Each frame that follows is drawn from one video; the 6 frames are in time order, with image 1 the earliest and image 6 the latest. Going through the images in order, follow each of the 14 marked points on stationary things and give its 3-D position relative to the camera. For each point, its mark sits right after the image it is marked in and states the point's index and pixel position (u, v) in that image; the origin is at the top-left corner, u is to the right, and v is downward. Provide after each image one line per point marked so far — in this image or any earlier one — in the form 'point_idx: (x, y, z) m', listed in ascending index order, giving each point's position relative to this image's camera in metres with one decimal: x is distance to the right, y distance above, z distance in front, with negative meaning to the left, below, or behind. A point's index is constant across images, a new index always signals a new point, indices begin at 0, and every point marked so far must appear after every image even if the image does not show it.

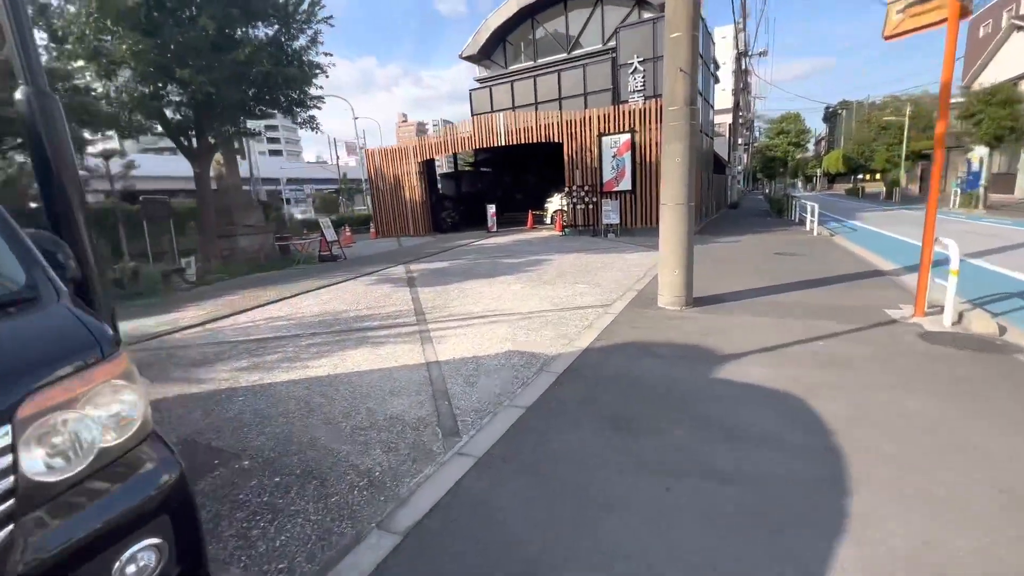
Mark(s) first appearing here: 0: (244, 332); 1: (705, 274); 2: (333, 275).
0: (-4.6, -0.8, +7.9) m
1: (+4.6, +0.3, +10.8) m
2: (-5.5, +0.4, +13.8) m
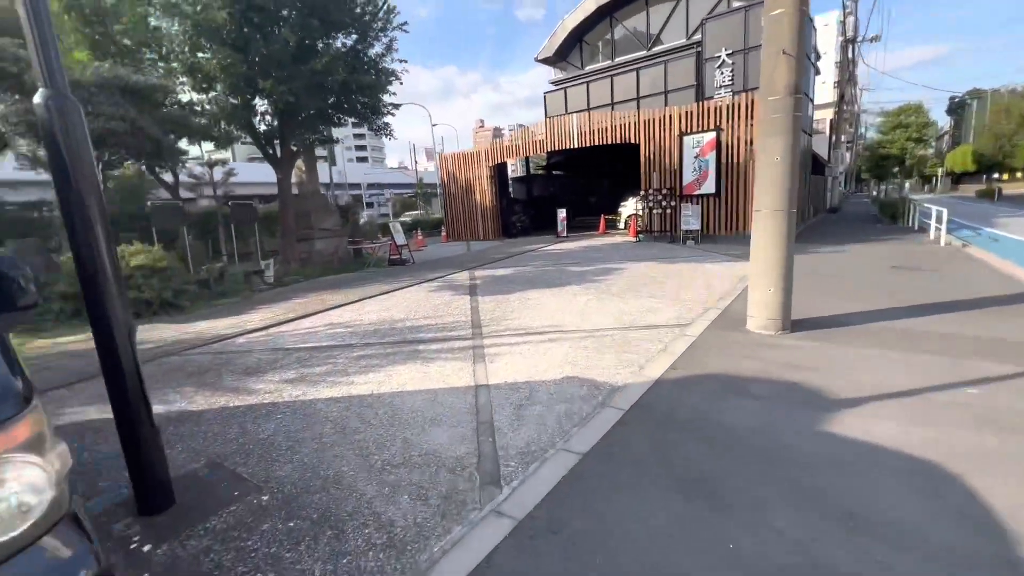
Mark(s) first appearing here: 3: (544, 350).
0: (-3.6, -0.9, +7.8) m
1: (+5.9, -0.1, +9.3) m
2: (-3.5, +0.3, +13.8) m
3: (+0.5, -0.9, +6.9) m
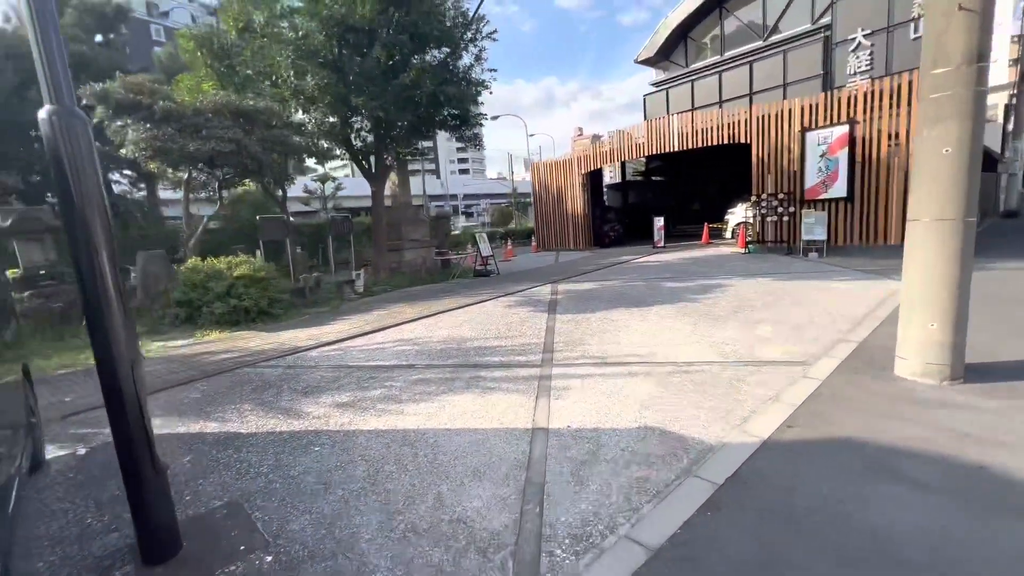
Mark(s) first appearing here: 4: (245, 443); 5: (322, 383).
0: (-2.4, -1.1, +7.6) m
1: (+7.3, -0.5, +7.1) m
2: (-1.0, -0.1, +13.5) m
3: (+1.4, -1.3, +5.9) m
4: (-2.8, -1.6, +4.7) m
5: (-2.7, -1.3, +6.4) m
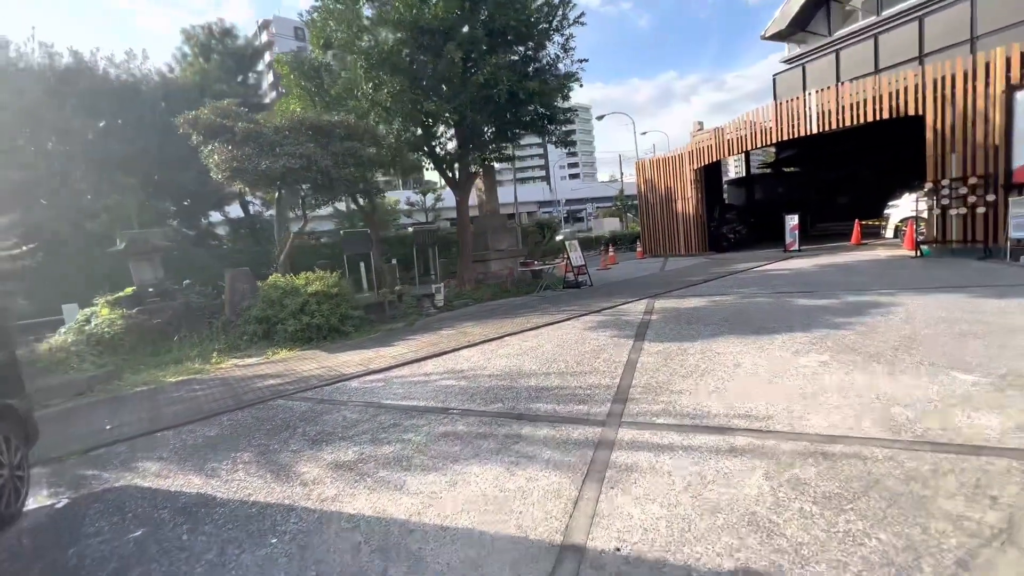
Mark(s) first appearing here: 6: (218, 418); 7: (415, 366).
0: (-1.5, -1.5, +6.6) m
1: (+7.7, -0.9, +3.7) m
2: (+1.3, -0.5, +11.9) m
3: (+1.7, -1.6, +3.9) m
4: (-2.6, -1.9, +3.9) m
5: (-2.1, -1.7, +5.4) m
6: (-4.0, -1.8, +6.2) m
7: (-1.7, -1.3, +7.7) m
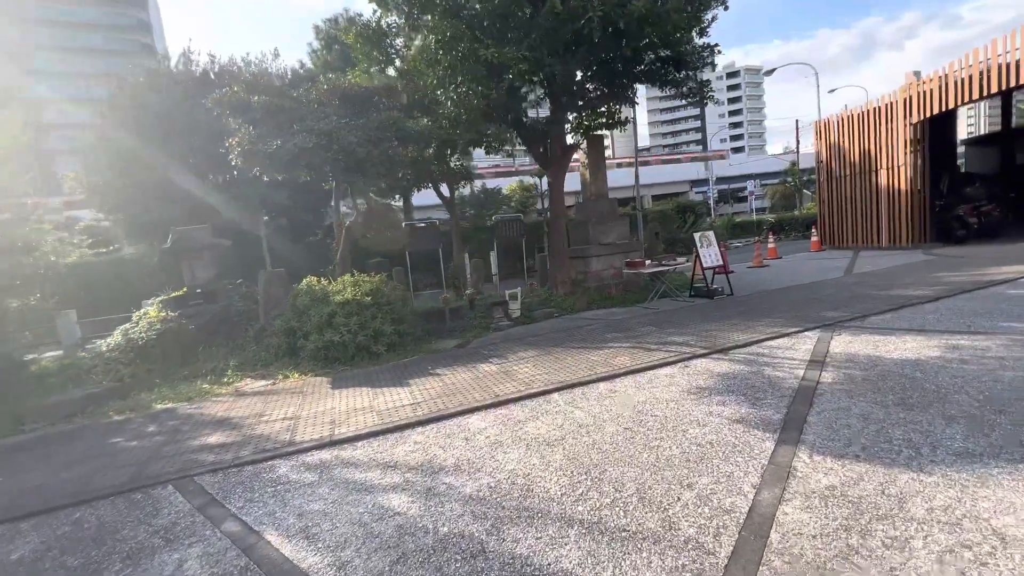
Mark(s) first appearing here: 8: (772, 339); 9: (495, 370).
0: (-1.6, -1.9, +3.9) m
1: (+6.3, -1.7, -1.8) m
2: (+2.8, -0.8, +8.0) m
3: (+0.7, -2.2, +0.3) m
4: (-3.5, -2.4, +1.6) m
5: (-2.5, -2.1, +3.0) m
6: (-4.1, -2.1, +4.2) m
7: (-1.4, -1.7, +4.9) m
8: (+4.1, -0.8, +7.2) m
9: (-0.3, -1.3, +7.2) m
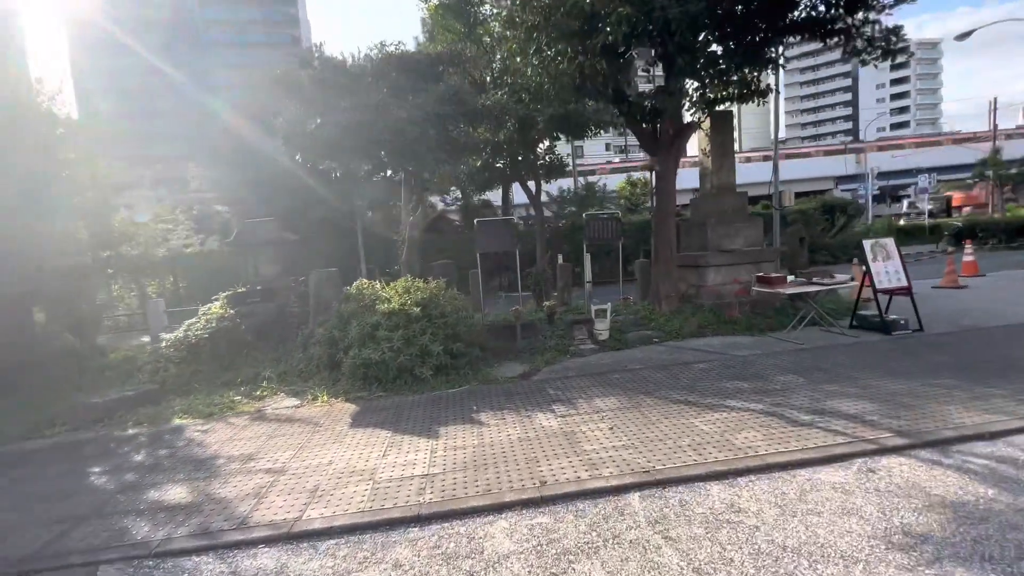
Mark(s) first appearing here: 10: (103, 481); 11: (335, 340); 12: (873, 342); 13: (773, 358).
0: (-1.6, -2.1, +2.2) m
1: (+4.8, -2.3, -5.1) m
2: (+3.7, -1.3, +5.3) m
3: (-0.2, -2.5, -1.8) m
4: (-4.0, -2.5, +0.5) m
5: (-2.7, -2.2, +1.5) m
6: (-3.9, -2.2, +3.1) m
7: (-1.1, -1.9, +3.2) m
8: (+4.8, -1.3, +4.1) m
9: (+0.5, -1.6, +5.2) m
10: (-4.2, -2.0, +4.7) m
11: (-3.0, -0.9, +7.7) m
12: (+6.1, -0.9, +7.6) m
13: (+4.0, -1.1, +7.0) m
